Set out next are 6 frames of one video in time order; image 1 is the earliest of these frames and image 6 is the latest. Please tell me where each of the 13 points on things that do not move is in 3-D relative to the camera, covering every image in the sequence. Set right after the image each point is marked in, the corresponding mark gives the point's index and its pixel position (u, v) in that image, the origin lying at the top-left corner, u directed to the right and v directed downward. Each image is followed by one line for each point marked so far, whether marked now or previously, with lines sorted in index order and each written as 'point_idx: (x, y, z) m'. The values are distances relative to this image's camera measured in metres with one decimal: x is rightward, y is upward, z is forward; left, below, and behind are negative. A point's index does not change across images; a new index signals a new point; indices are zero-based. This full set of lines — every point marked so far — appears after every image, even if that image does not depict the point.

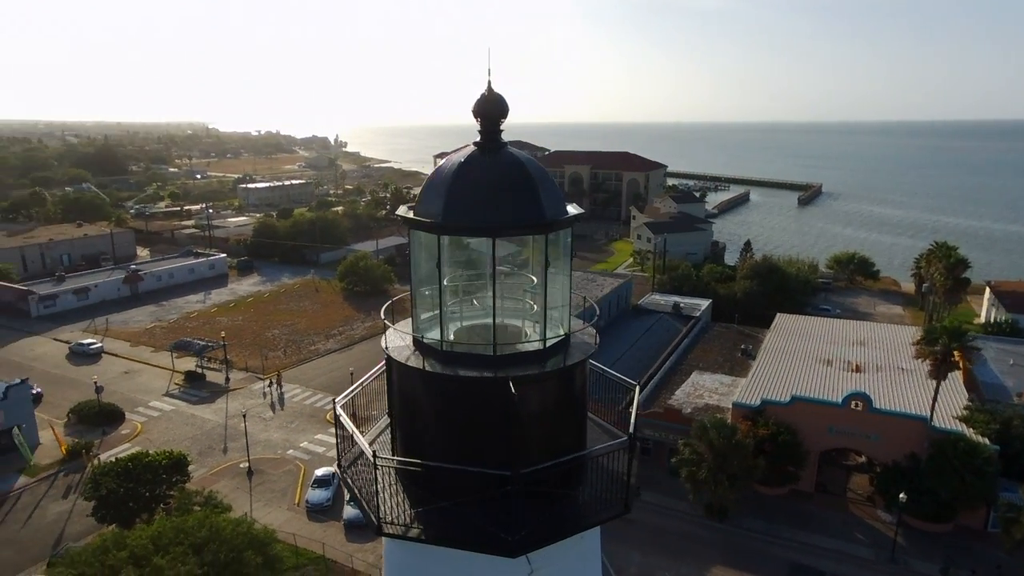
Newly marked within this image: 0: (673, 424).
0: (+4.3, -3.6, +16.8) m
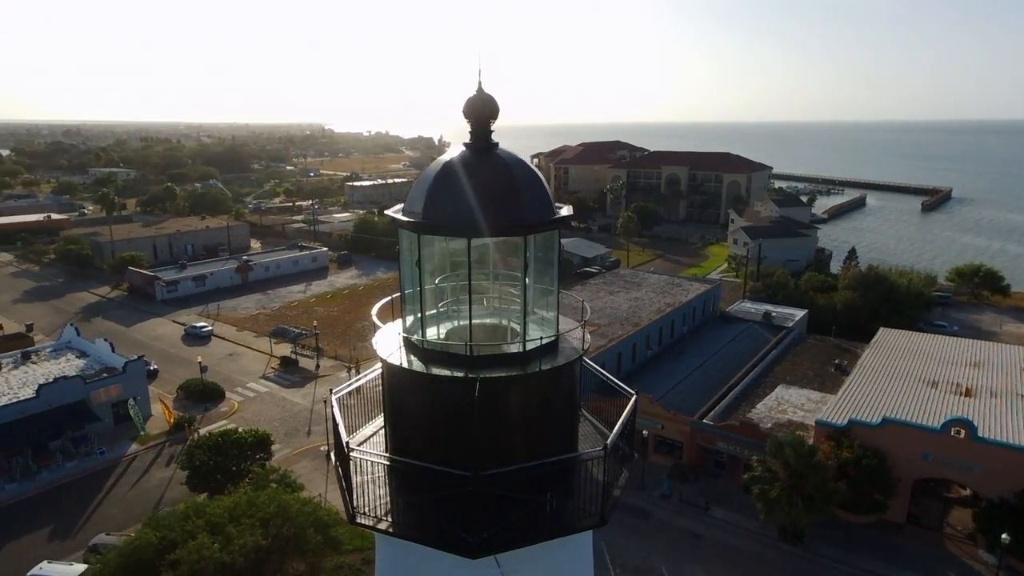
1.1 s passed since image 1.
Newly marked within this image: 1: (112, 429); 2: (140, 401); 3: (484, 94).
0: (+6.0, -3.8, +16.0) m
1: (-12.2, -4.3, +19.3) m
2: (-11.7, -3.5, +20.0) m
3: (-0.2, +1.1, +3.7) m
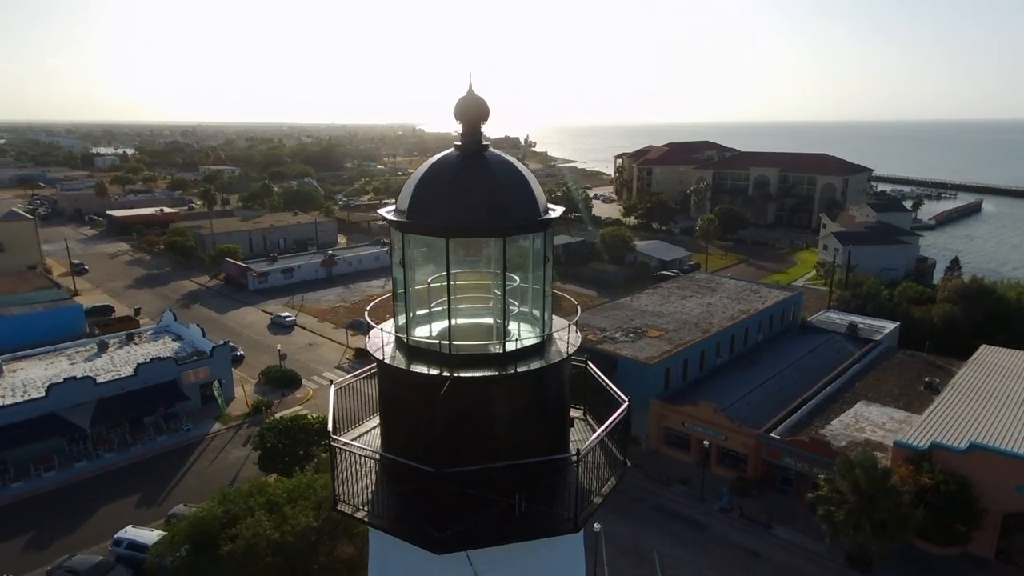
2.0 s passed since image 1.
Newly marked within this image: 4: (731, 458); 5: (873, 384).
0: (+7.3, -4.0, +15.1) m
1: (-10.3, -4.0, +20.8) m
2: (-9.7, -3.2, +21.4) m
3: (-0.2, +1.1, +3.7) m
4: (+5.9, -4.6, +17.0) m
5: (+11.2, -3.0, +19.7) m
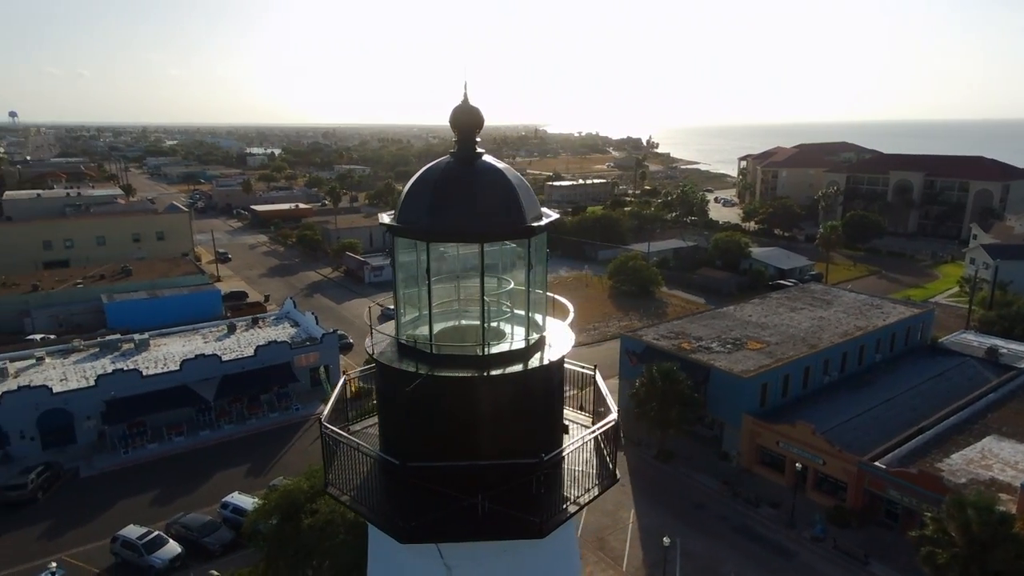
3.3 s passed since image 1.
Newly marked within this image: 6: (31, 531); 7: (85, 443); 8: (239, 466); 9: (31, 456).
0: (+9.0, -4.4, +13.7) m
1: (-7.2, -3.6, +22.5) m
2: (-6.5, -2.9, +22.9) m
3: (-0.3, +1.1, +3.8) m
4: (+7.9, -4.9, +15.8) m
5: (+13.7, -3.6, +17.5) m
6: (-11.3, -5.7, +15.0) m
7: (-12.7, -4.6, +18.9) m
8: (-7.6, -5.0, +17.7) m
9: (-13.8, -4.8, +18.2) m
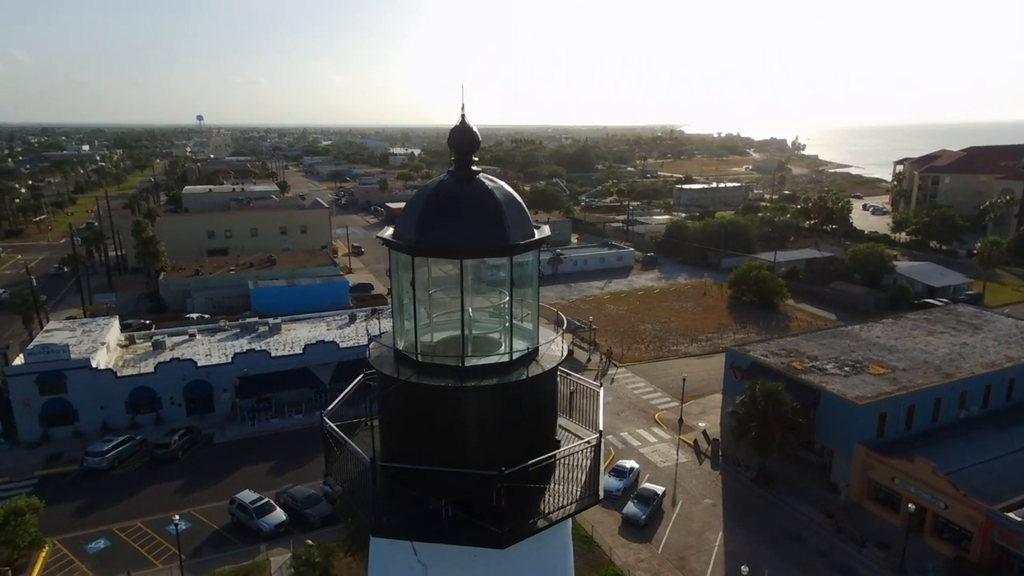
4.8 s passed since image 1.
0: (+10.5, -5.0, +11.8) m
1: (-3.6, -3.5, +23.7) m
2: (-2.8, -2.8, +24.0) m
3: (-0.3, +1.0, +4.0) m
4: (+9.8, -5.4, +14.2) m
5: (+15.9, -4.4, +14.6) m
6: (-9.2, -5.3, +17.2) m
7: (-9.7, -4.2, +21.3) m
8: (-5.0, -4.8, +19.1) m
9: (-11.0, -4.3, +20.8) m
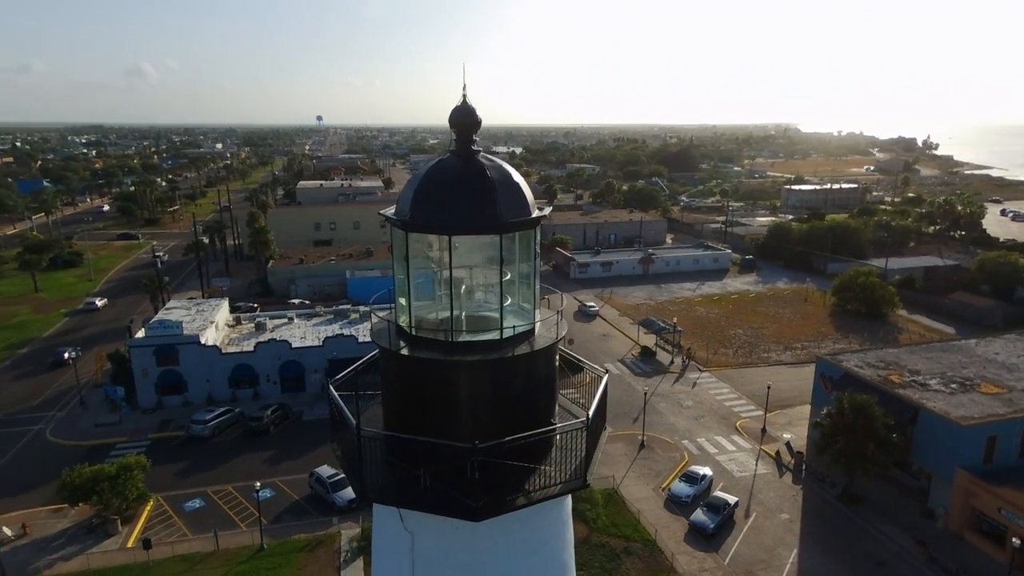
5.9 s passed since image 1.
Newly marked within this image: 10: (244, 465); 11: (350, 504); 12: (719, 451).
0: (+11.3, -5.2, +10.2) m
1: (-0.7, -3.2, +24.0) m
2: (+0.2, -2.6, +24.2) m
3: (-0.3, +1.2, +4.1) m
4: (+11.0, -5.7, +12.6) m
5: (+17.1, -4.8, +12.1) m
6: (-7.3, -4.9, +18.5) m
7: (-7.1, -3.7, +22.6) m
8: (-2.8, -4.5, +19.8) m
9: (-8.5, -3.8, +22.4) m
10: (-7.6, -5.0, +17.9) m
11: (-4.0, -5.3, +15.6) m
12: (+6.0, -4.7, +18.4) m
